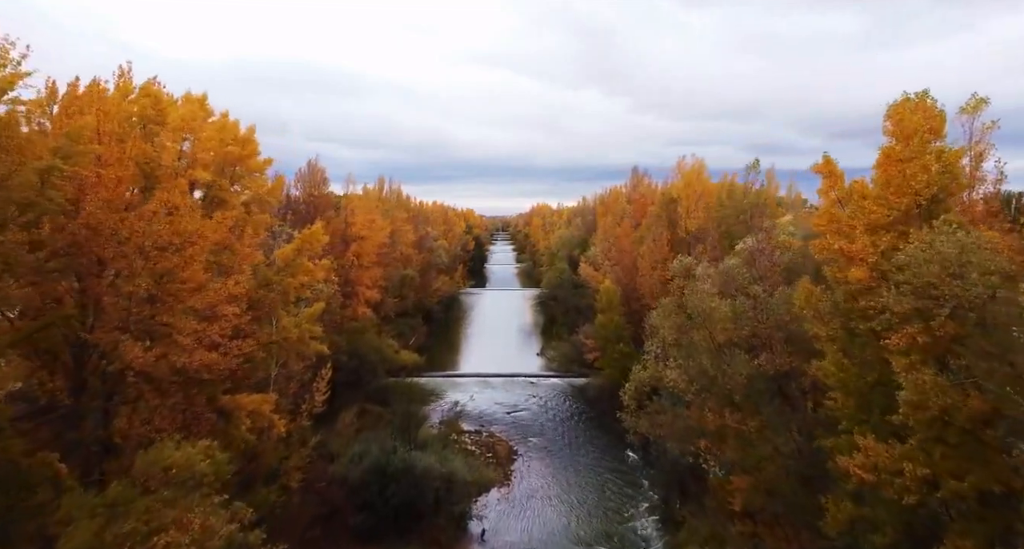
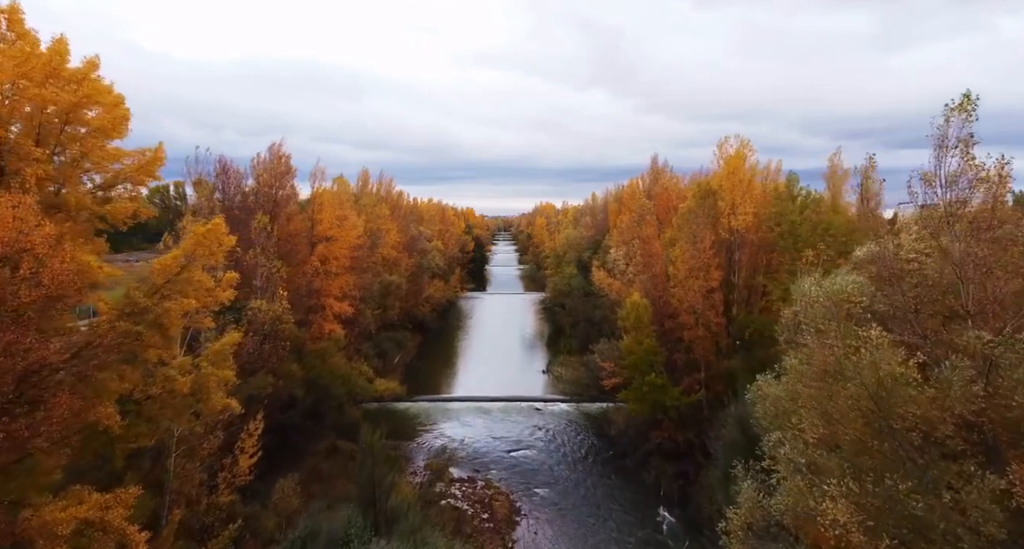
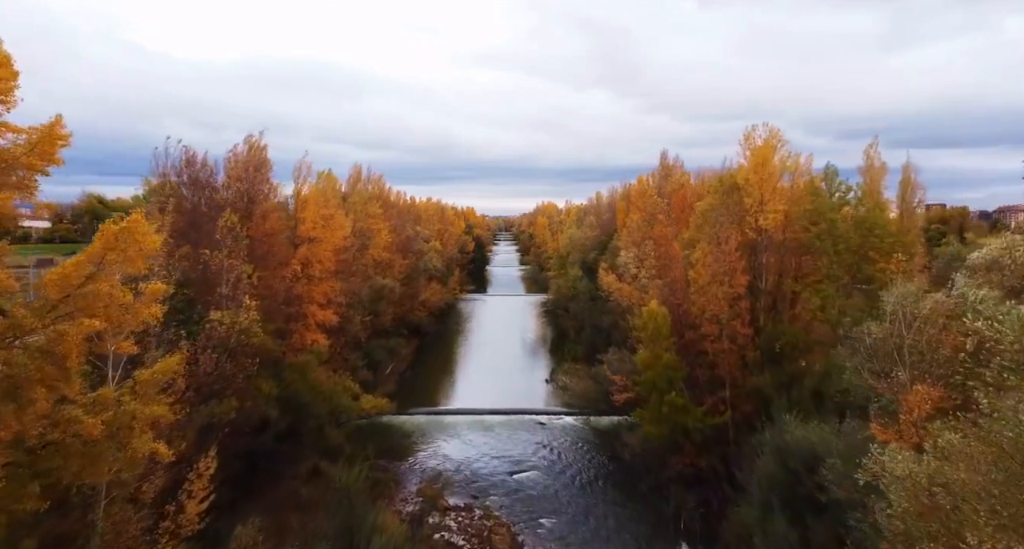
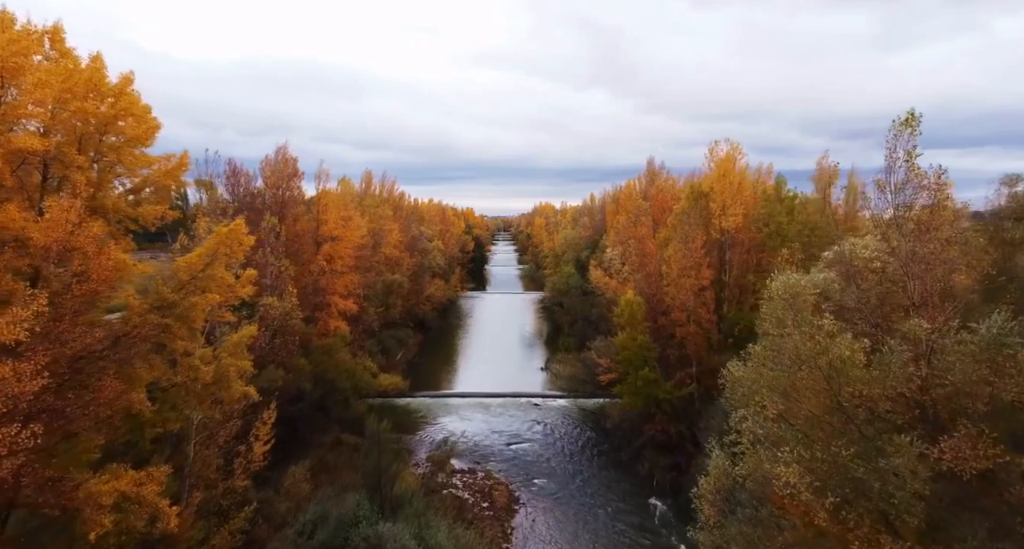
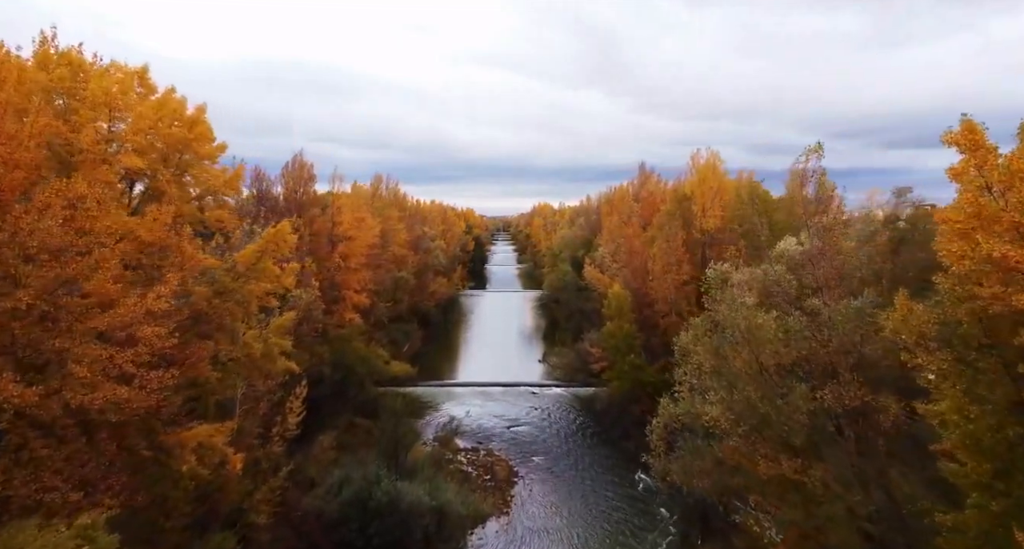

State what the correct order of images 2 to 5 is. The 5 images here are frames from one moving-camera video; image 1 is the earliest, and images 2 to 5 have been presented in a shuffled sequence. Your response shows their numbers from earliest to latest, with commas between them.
5, 4, 2, 3
